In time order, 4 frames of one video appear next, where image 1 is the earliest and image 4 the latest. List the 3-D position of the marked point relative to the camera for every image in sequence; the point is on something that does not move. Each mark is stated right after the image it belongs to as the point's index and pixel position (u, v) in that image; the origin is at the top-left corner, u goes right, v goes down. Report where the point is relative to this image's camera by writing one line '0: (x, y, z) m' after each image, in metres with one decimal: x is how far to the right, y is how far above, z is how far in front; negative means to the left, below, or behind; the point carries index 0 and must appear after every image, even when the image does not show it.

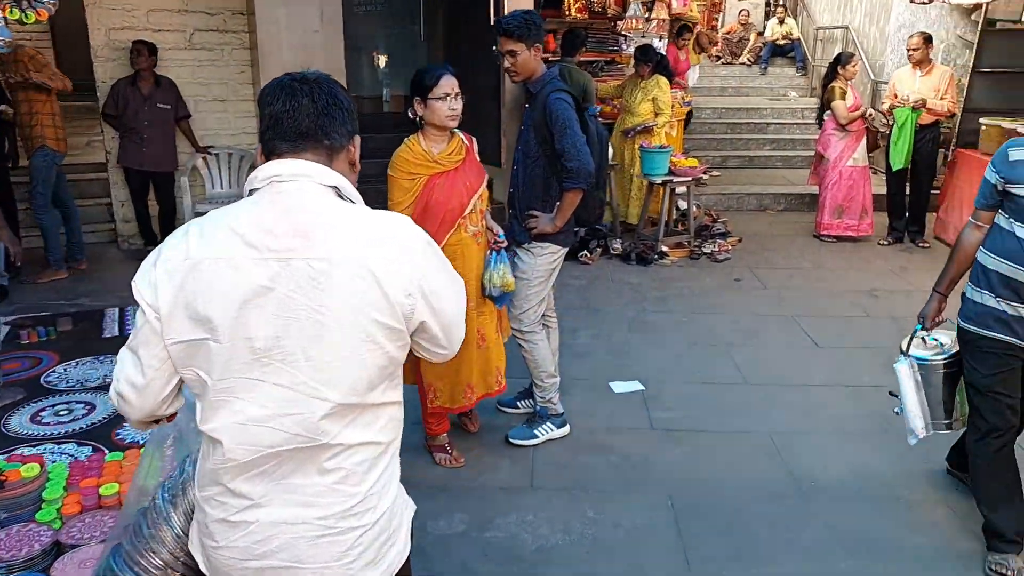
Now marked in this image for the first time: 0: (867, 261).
0: (+2.5, +0.2, +5.7) m
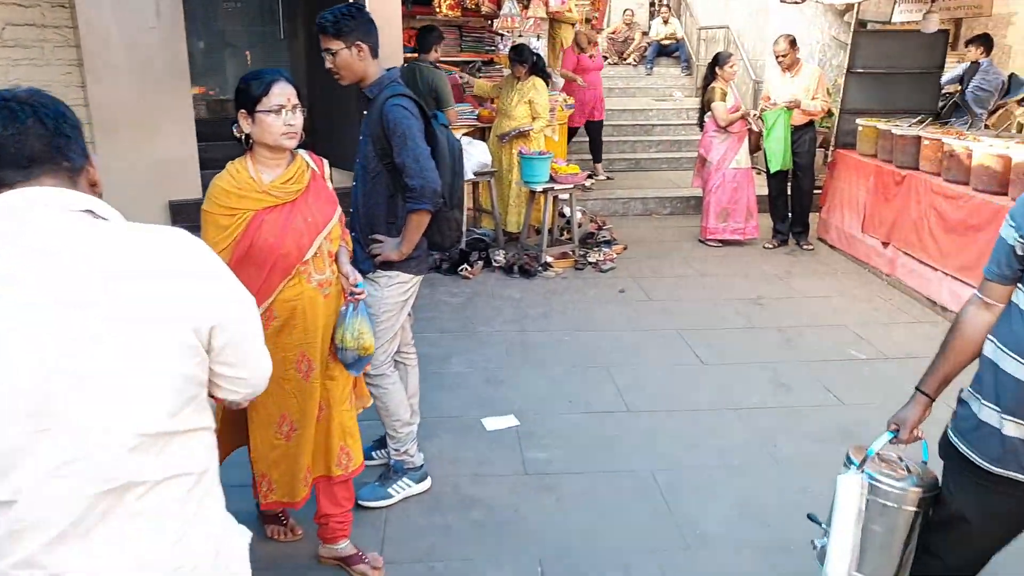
0: (+1.7, +0.2, +5.5) m
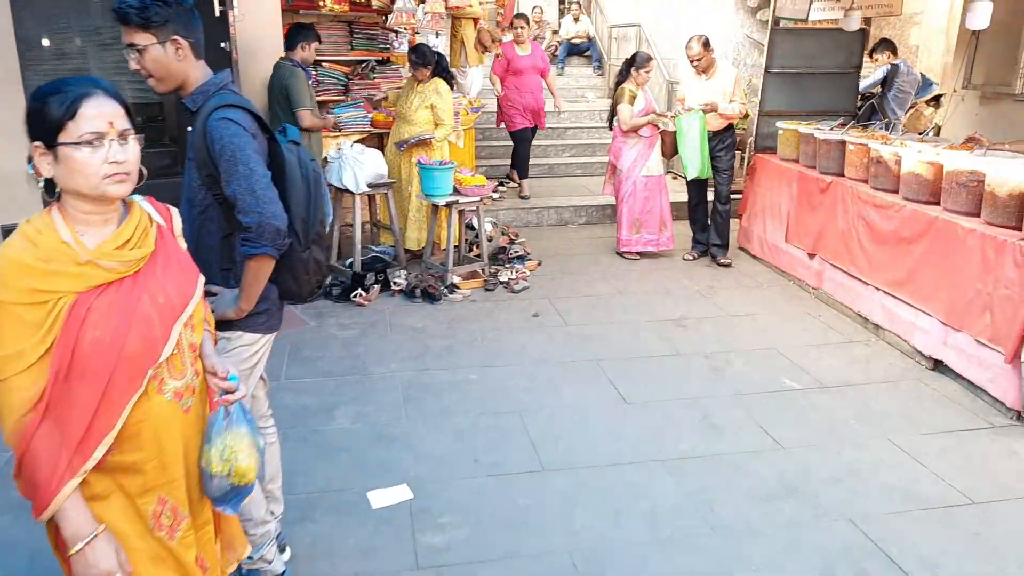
0: (+1.1, 0.0, +5.2) m
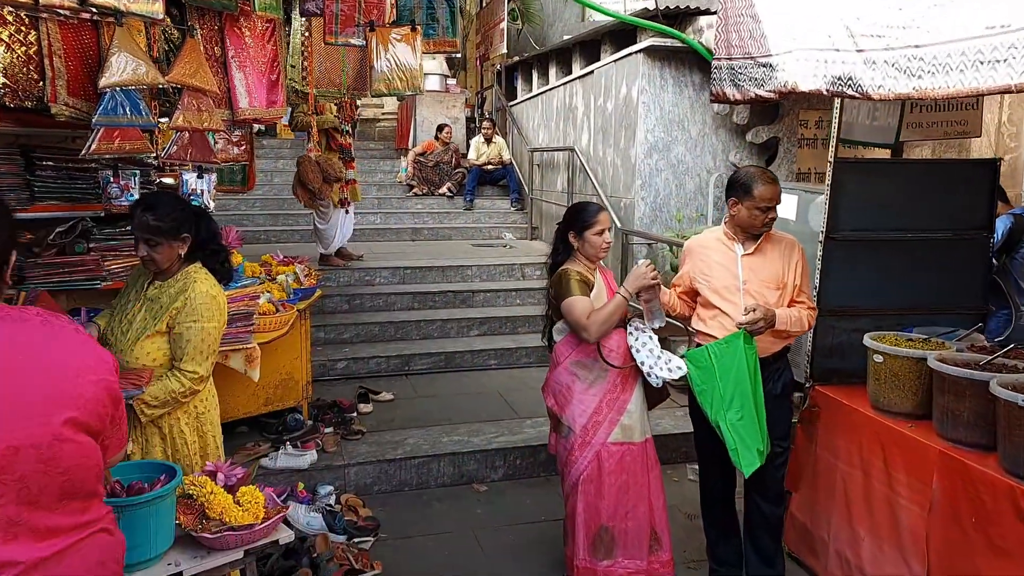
0: (+0.5, -1.2, +2.3) m
